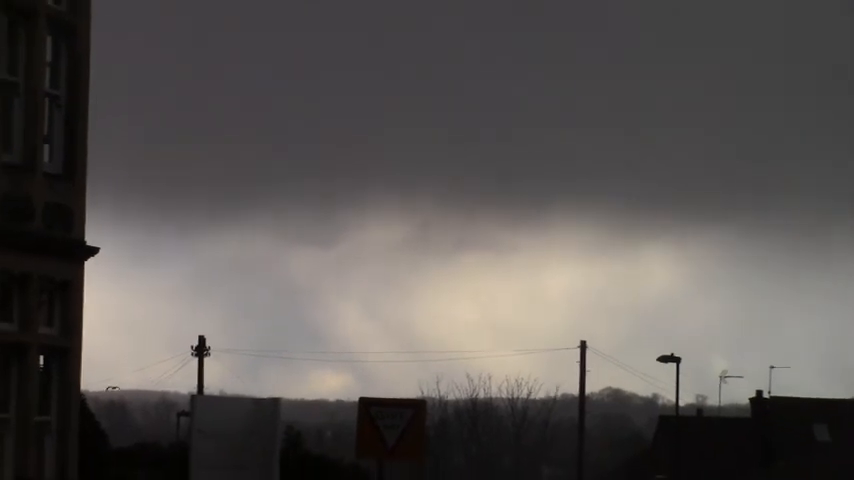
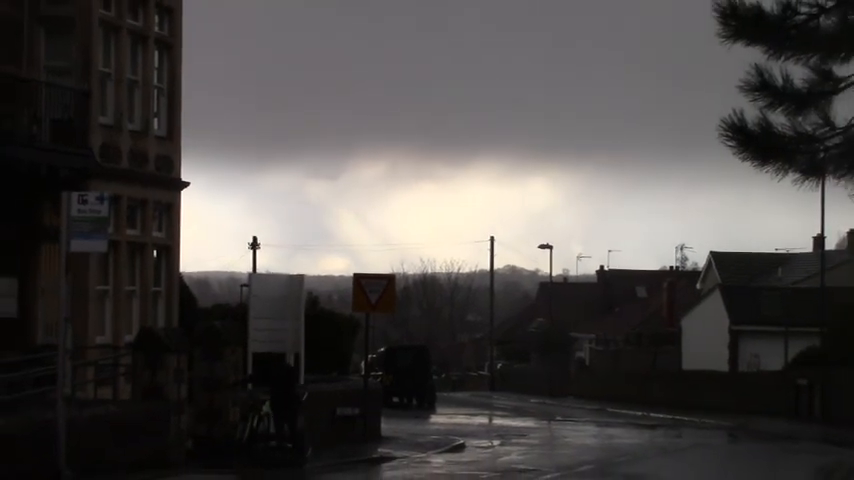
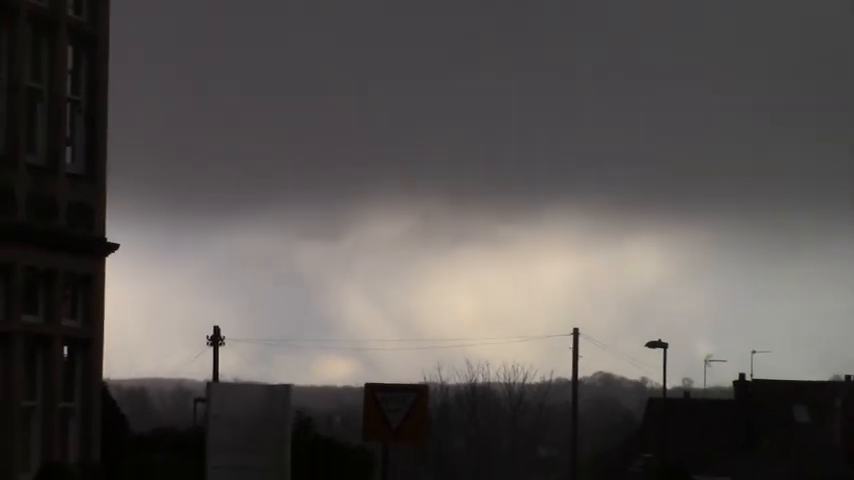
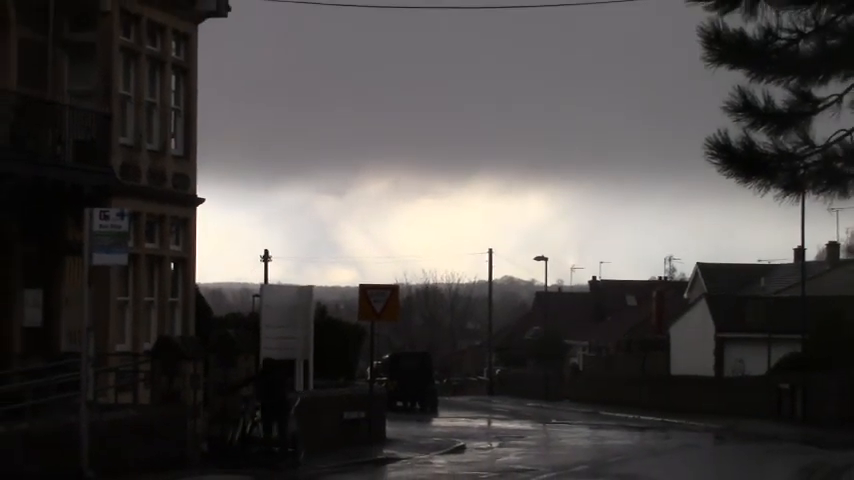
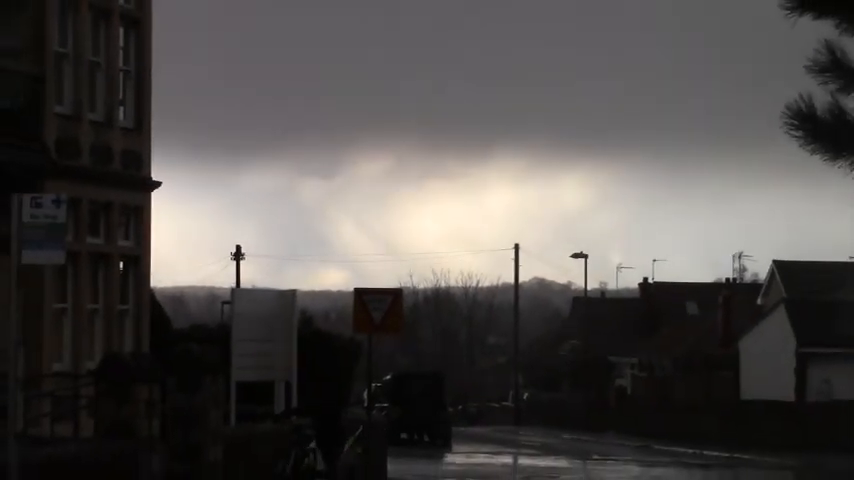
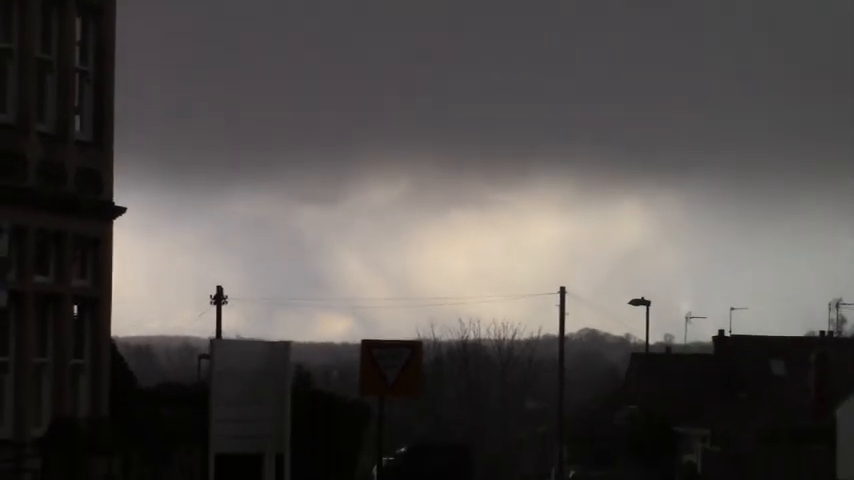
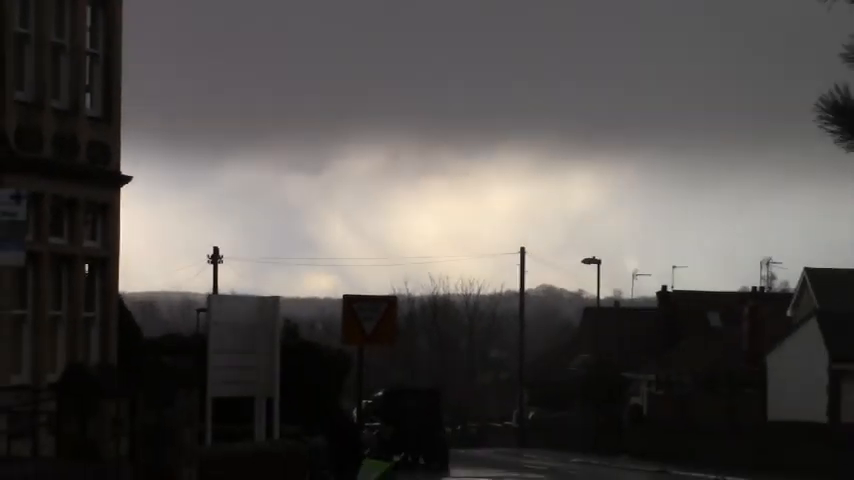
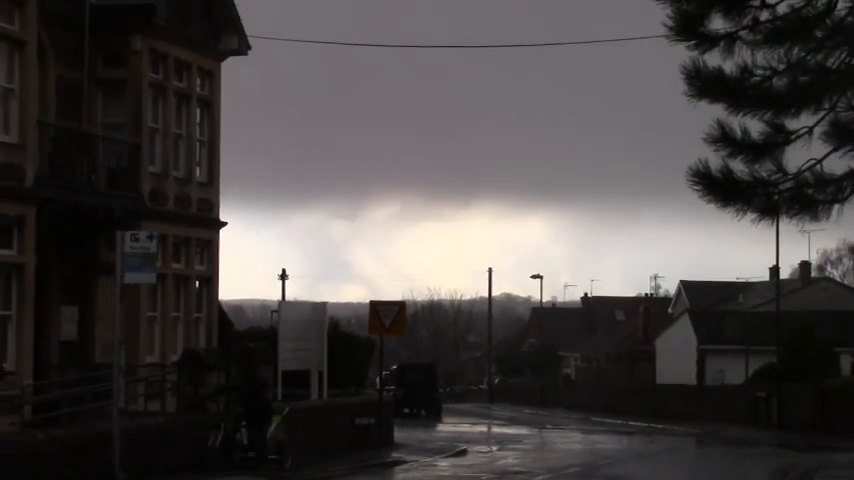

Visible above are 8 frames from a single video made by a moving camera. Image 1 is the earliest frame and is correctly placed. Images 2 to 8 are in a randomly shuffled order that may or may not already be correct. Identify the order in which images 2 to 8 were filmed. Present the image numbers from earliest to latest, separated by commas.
3, 6, 7, 5, 2, 4, 8
